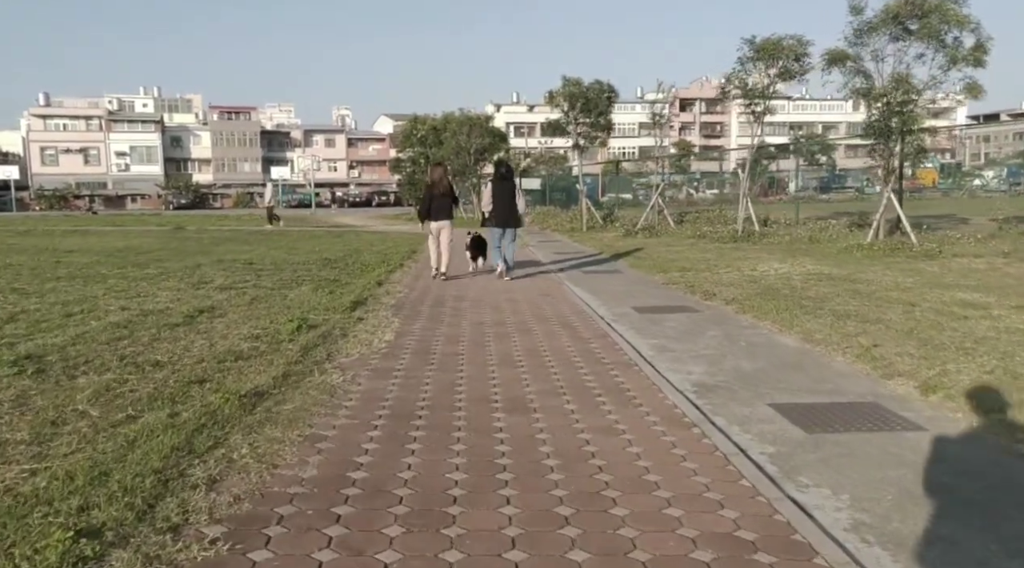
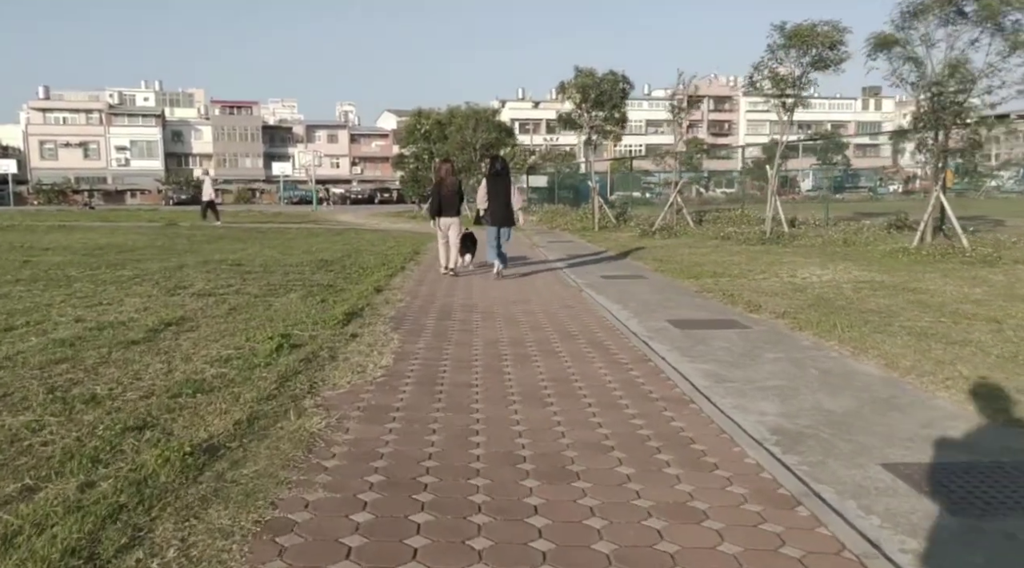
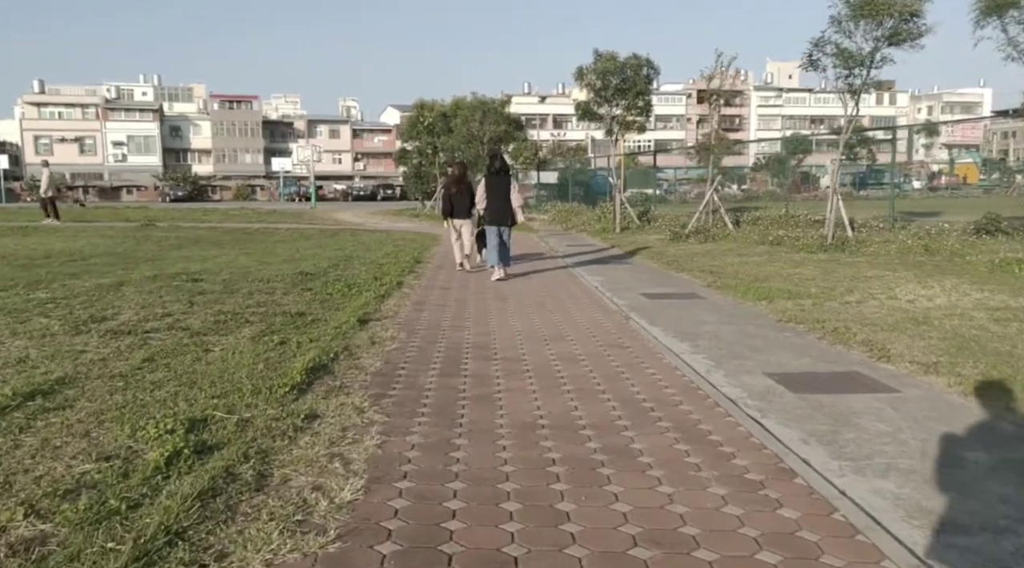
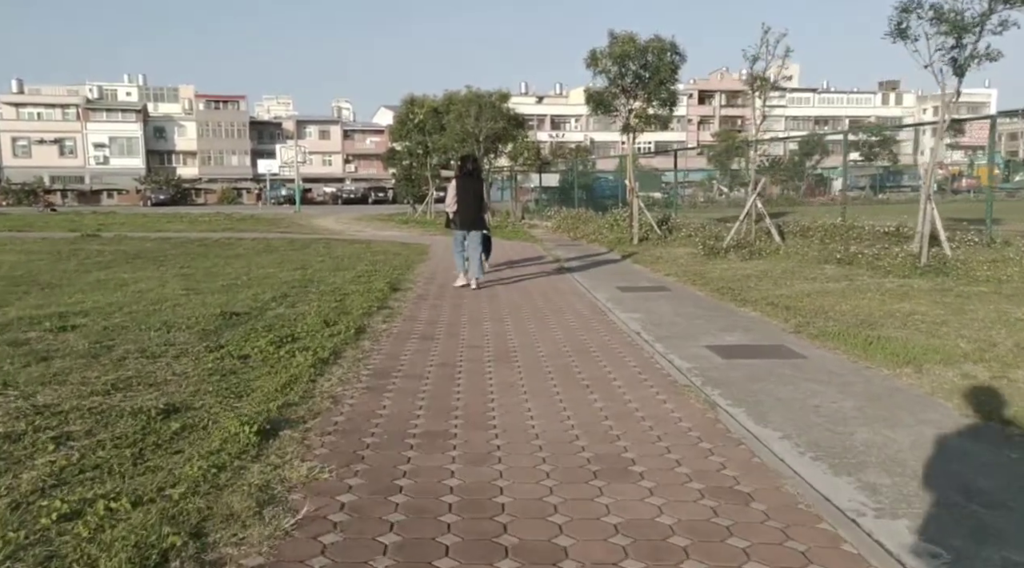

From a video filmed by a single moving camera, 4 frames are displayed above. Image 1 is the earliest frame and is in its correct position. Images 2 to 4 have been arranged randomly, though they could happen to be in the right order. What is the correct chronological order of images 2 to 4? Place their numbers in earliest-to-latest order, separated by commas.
2, 3, 4
